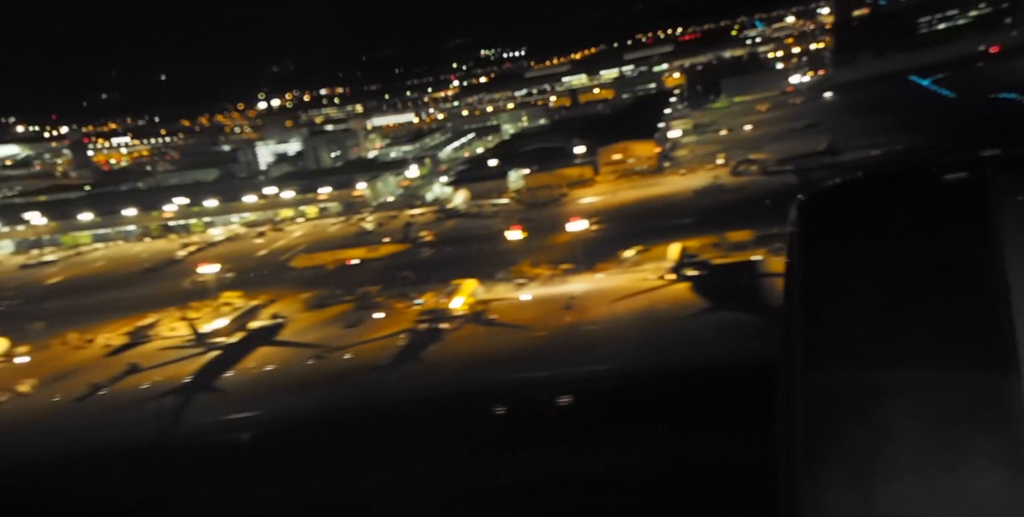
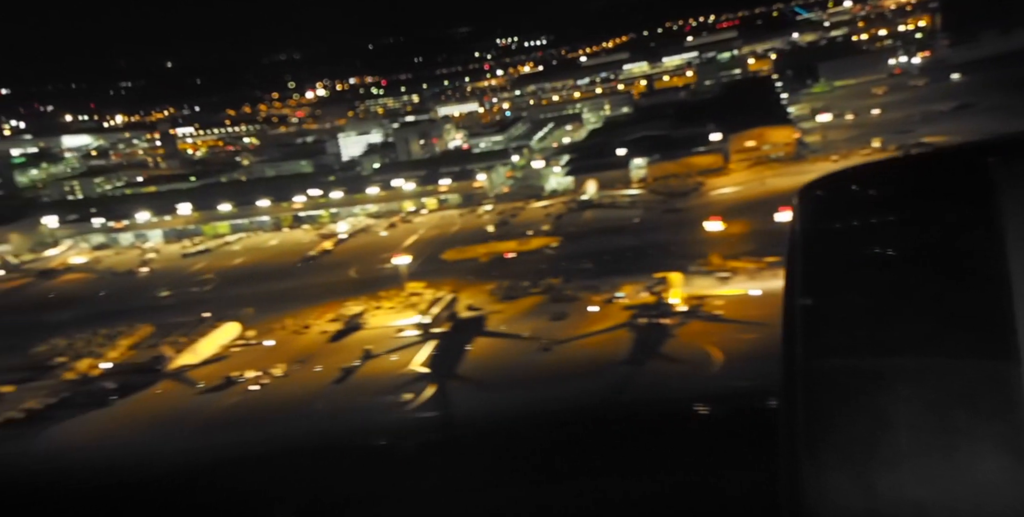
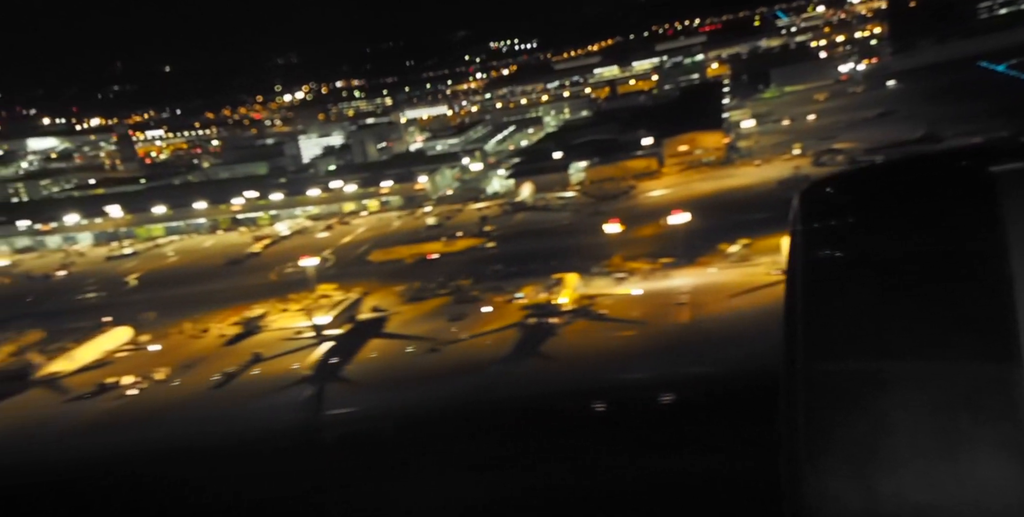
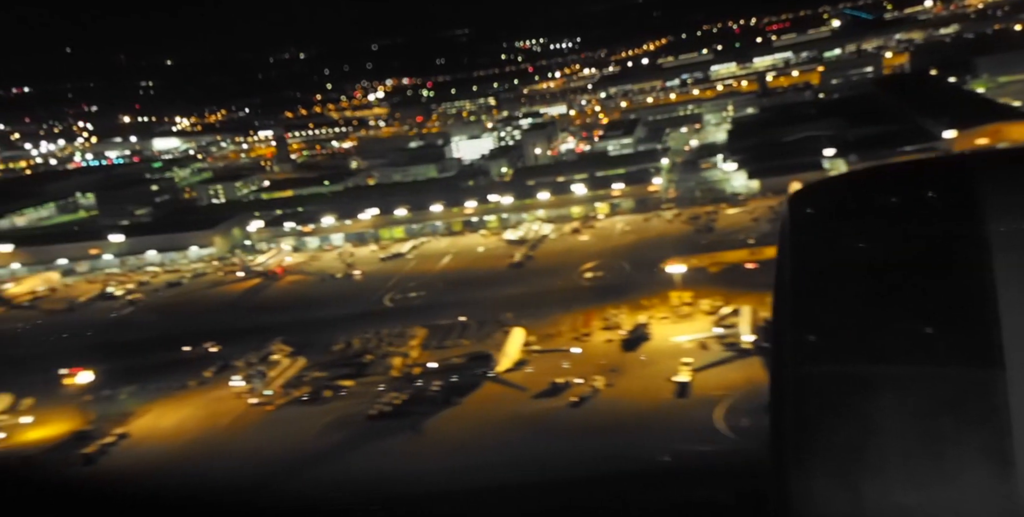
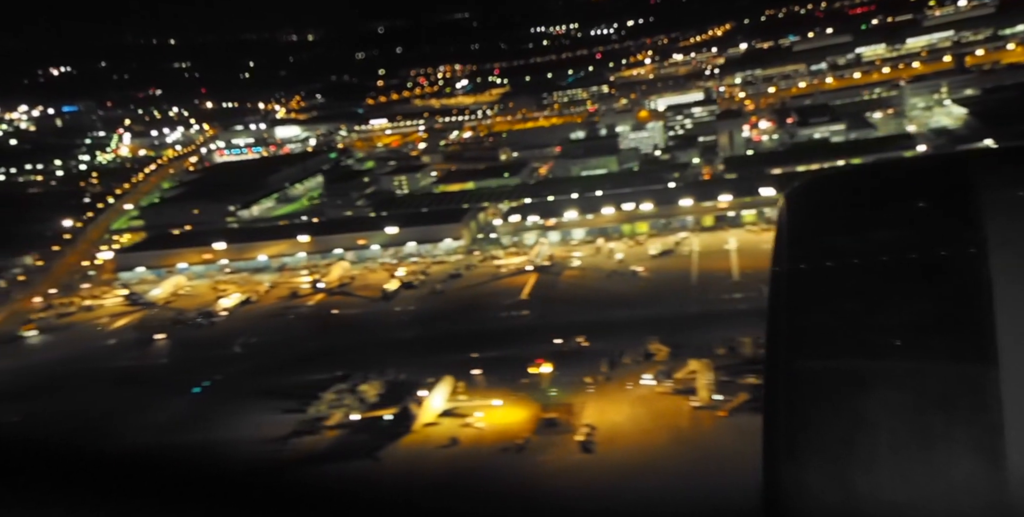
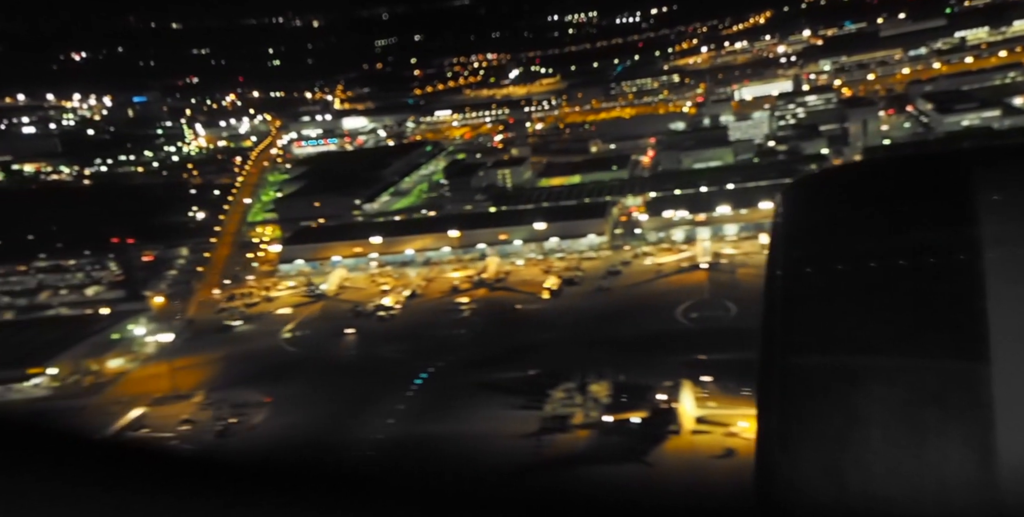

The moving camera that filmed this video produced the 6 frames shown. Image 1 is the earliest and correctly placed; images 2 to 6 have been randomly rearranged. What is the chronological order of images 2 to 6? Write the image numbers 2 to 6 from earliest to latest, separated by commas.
3, 2, 4, 5, 6
